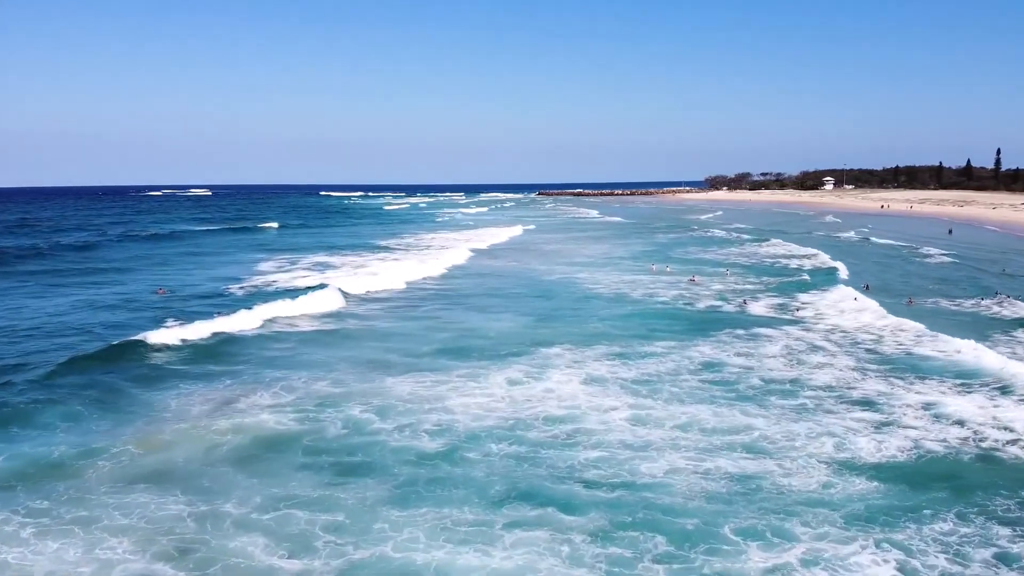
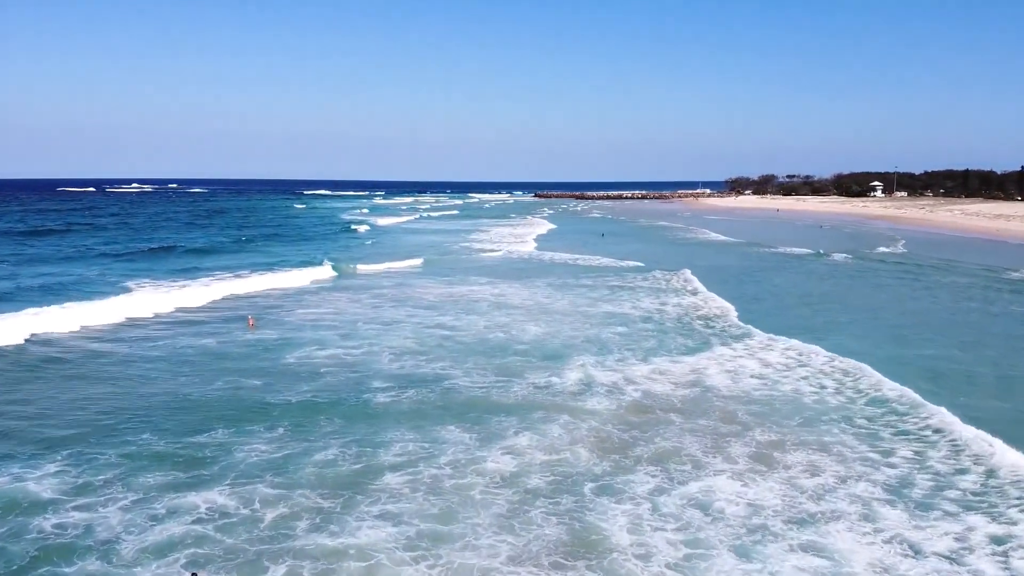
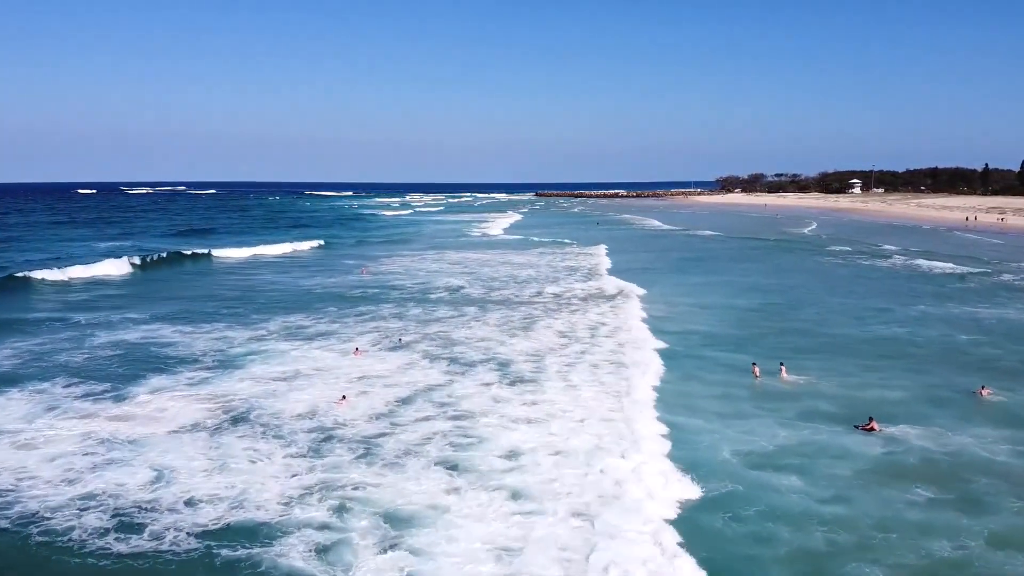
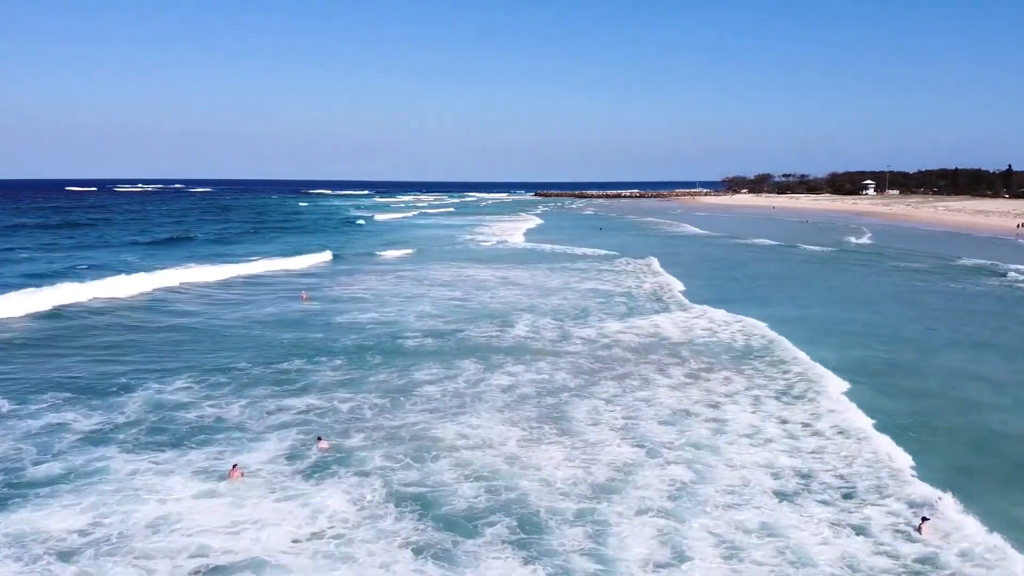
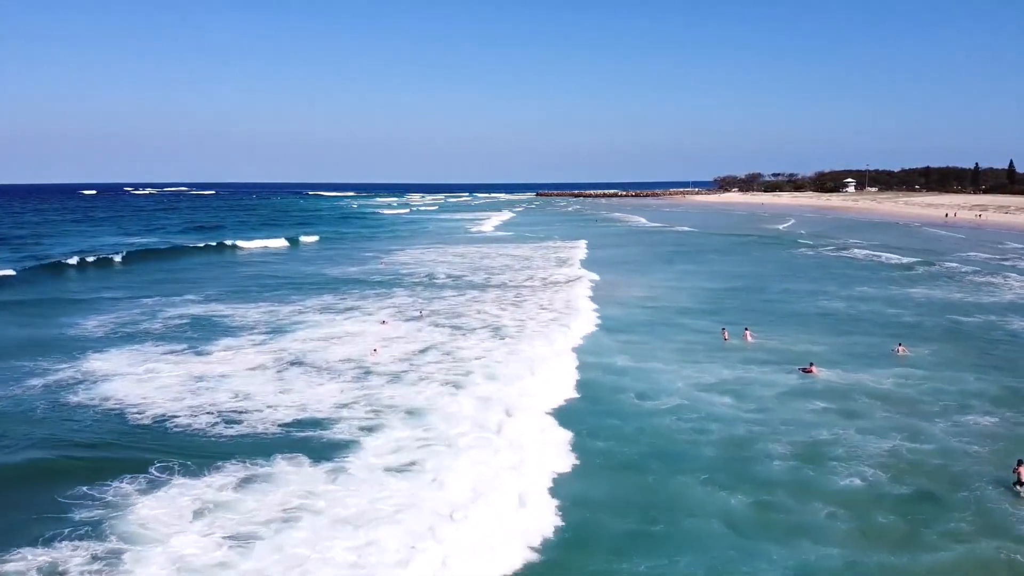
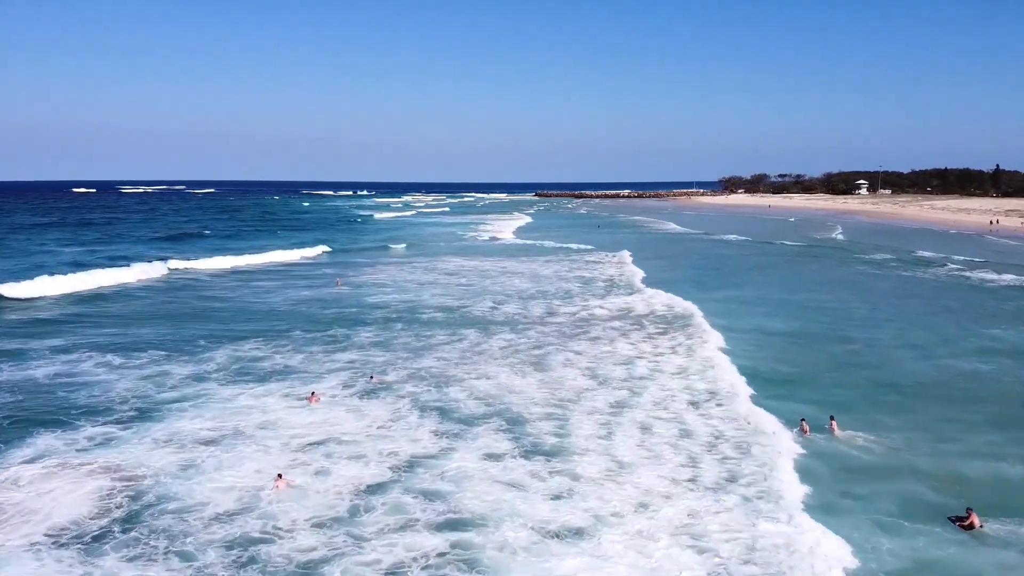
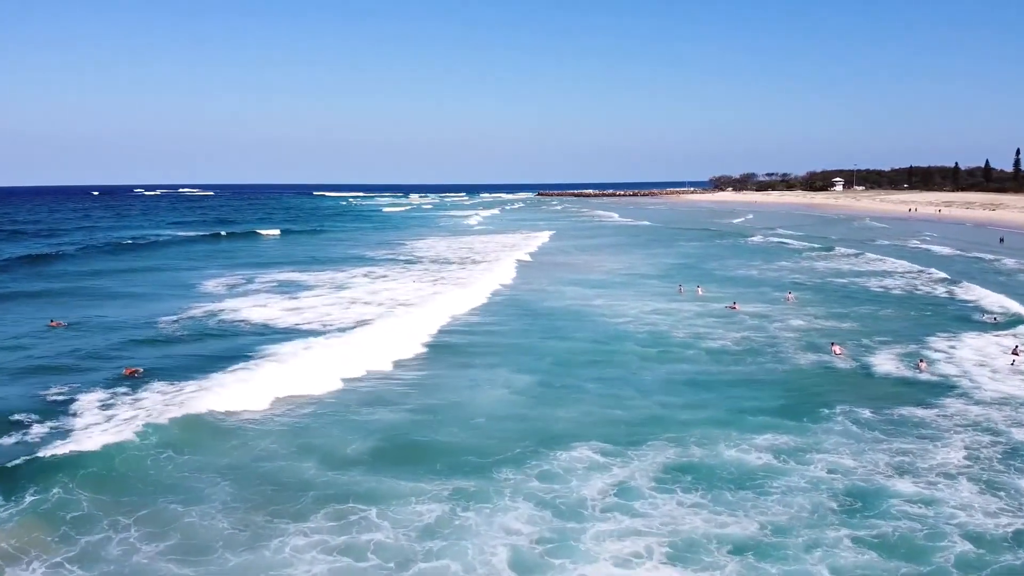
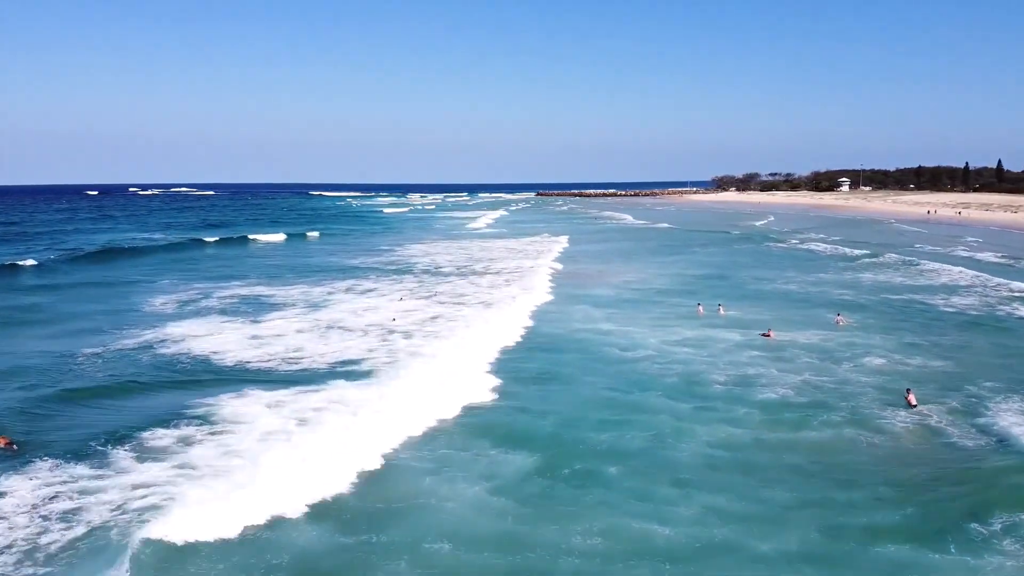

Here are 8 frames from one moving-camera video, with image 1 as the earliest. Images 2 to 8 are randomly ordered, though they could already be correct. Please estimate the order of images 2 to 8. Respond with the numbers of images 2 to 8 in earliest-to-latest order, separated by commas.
7, 8, 5, 3, 6, 4, 2
